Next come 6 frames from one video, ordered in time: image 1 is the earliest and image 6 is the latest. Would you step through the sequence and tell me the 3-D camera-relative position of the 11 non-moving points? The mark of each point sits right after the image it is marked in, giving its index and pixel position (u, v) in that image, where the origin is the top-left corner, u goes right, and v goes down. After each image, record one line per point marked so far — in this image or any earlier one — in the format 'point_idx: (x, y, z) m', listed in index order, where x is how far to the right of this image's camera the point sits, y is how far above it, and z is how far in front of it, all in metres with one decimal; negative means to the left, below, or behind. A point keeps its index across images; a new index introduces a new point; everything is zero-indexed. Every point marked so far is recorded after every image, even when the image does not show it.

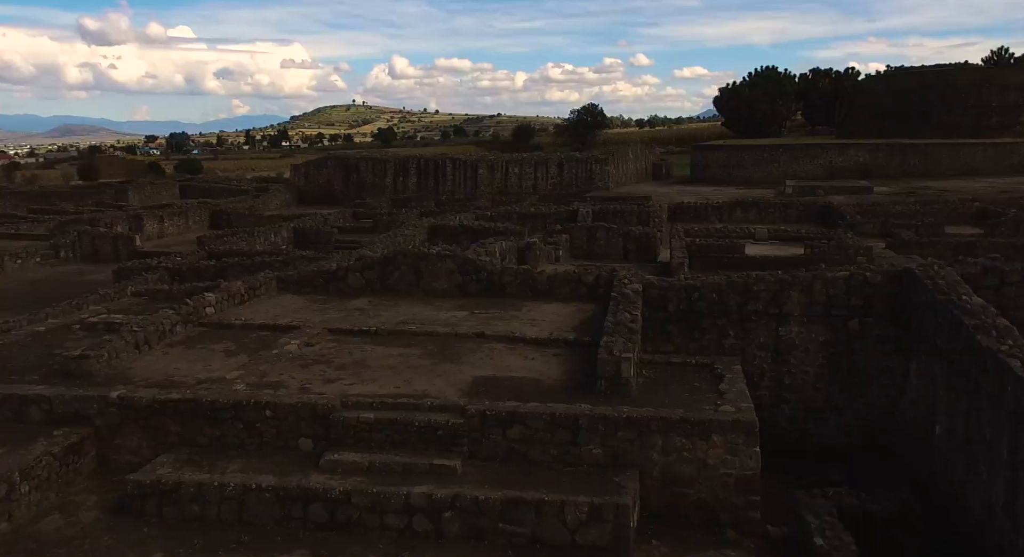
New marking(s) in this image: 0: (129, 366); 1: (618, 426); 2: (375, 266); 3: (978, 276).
0: (-4.8, -1.1, +8.6) m
1: (+1.1, -1.5, +7.0) m
2: (-2.3, +0.2, +11.6) m
3: (+5.8, 0.0, +8.6) m
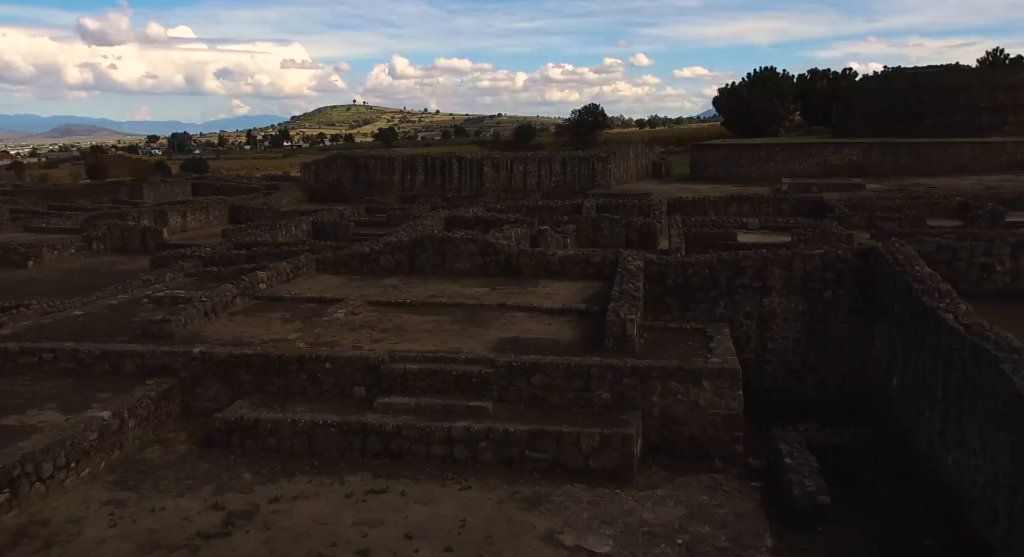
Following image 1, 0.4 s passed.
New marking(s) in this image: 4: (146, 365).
0: (-4.5, -0.7, +10.0) m
1: (+1.4, -1.2, +8.3) m
2: (-2.0, +0.6, +13.0) m
3: (+6.1, +0.4, +10.0) m
4: (-4.8, -1.1, +9.1) m
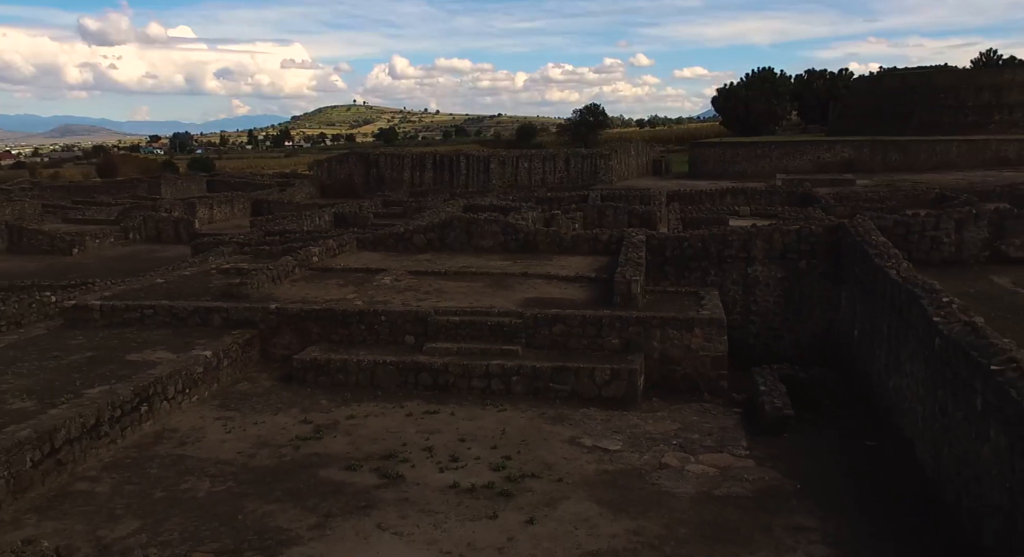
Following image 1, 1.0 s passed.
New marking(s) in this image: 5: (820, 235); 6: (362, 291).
0: (-4.1, -0.2, +11.8) m
1: (+1.7, -0.7, +10.2) m
2: (-1.6, +1.1, +14.8) m
3: (+6.5, +0.9, +11.8) m
4: (-4.4, -0.6, +10.9) m
5: (+5.4, +0.8, +12.1) m
6: (-2.6, -0.2, +11.9) m
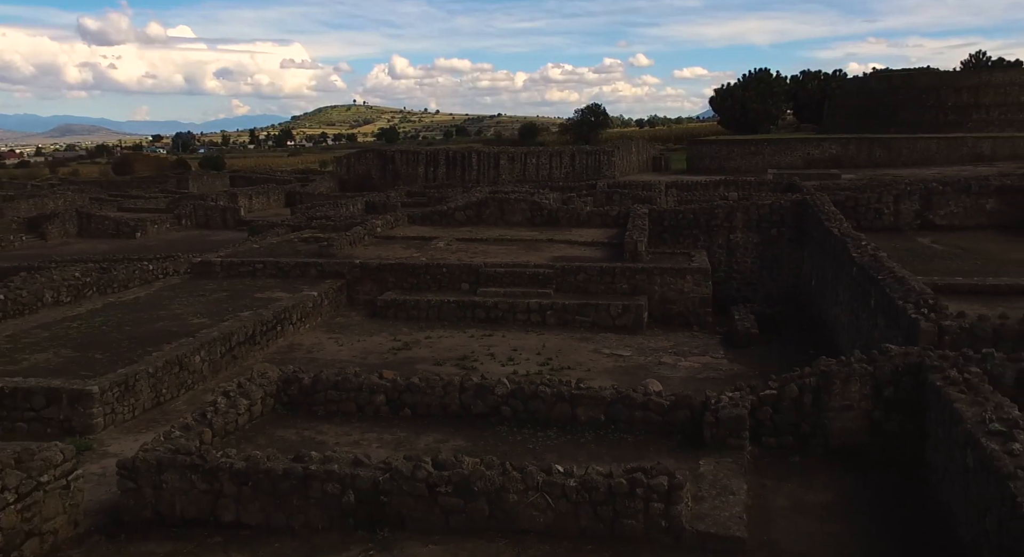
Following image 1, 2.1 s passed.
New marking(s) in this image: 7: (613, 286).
0: (-3.5, +0.5, +14.9) m
1: (+2.4, +0.1, +13.2) m
2: (-1.0, +1.8, +17.9) m
3: (+7.2, +1.7, +14.9) m
4: (-3.8, +0.2, +14.0) m
5: (+6.0, +1.6, +15.1) m
6: (-1.9, +0.6, +14.9) m
7: (+1.9, -0.1, +13.3) m
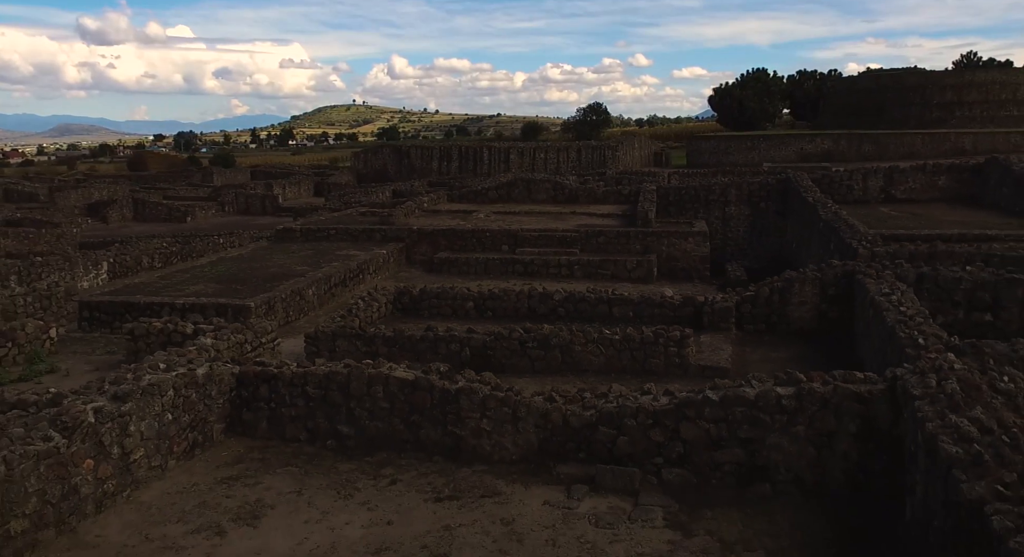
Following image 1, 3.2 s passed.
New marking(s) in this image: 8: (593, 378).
0: (-2.7, +1.4, +17.7) m
1: (+3.1, +1.0, +16.0) m
2: (-0.2, +2.7, +20.7) m
3: (+7.9, +2.5, +17.7) m
4: (-3.0, +1.0, +16.8) m
5: (+6.8, +2.4, +17.9) m
6: (-1.2, +1.5, +17.8) m
7: (+2.7, +0.7, +16.1) m
8: (+0.9, -1.2, +8.1) m
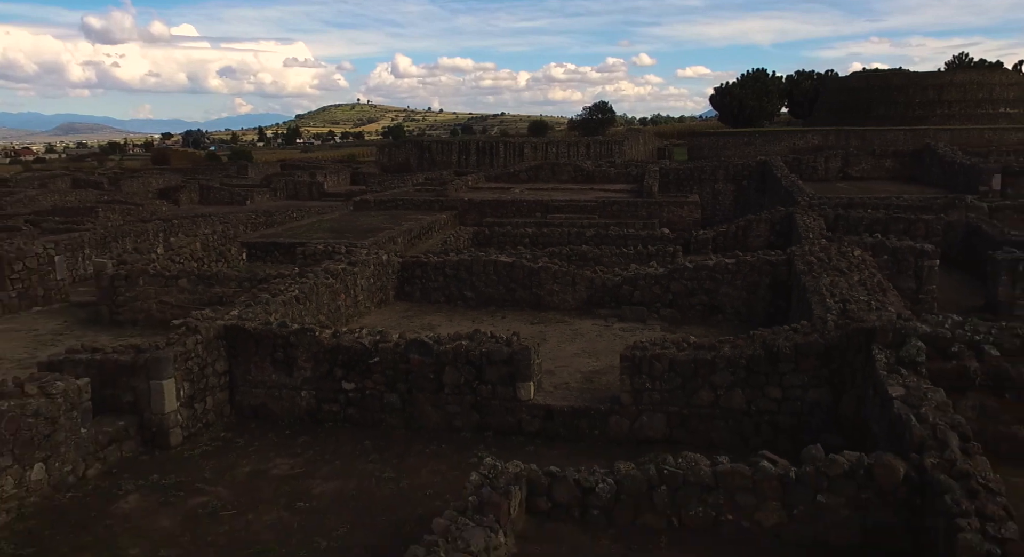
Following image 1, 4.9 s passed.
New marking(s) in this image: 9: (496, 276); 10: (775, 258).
0: (-1.8, +2.6, +21.9) m
1: (+4.1, +2.1, +20.2) m
2: (+0.7, +3.9, +24.9) m
3: (+8.8, +3.7, +21.9) m
4: (-2.1, +2.2, +21.0) m
5: (+7.7, +3.6, +22.1) m
6: (-0.3, +2.6, +21.9) m
7: (+3.6, +1.9, +20.2) m
8: (+1.8, 0.0, +12.2) m
9: (-0.2, 0.0, +10.4) m
10: (+3.7, +0.3, +9.7) m
